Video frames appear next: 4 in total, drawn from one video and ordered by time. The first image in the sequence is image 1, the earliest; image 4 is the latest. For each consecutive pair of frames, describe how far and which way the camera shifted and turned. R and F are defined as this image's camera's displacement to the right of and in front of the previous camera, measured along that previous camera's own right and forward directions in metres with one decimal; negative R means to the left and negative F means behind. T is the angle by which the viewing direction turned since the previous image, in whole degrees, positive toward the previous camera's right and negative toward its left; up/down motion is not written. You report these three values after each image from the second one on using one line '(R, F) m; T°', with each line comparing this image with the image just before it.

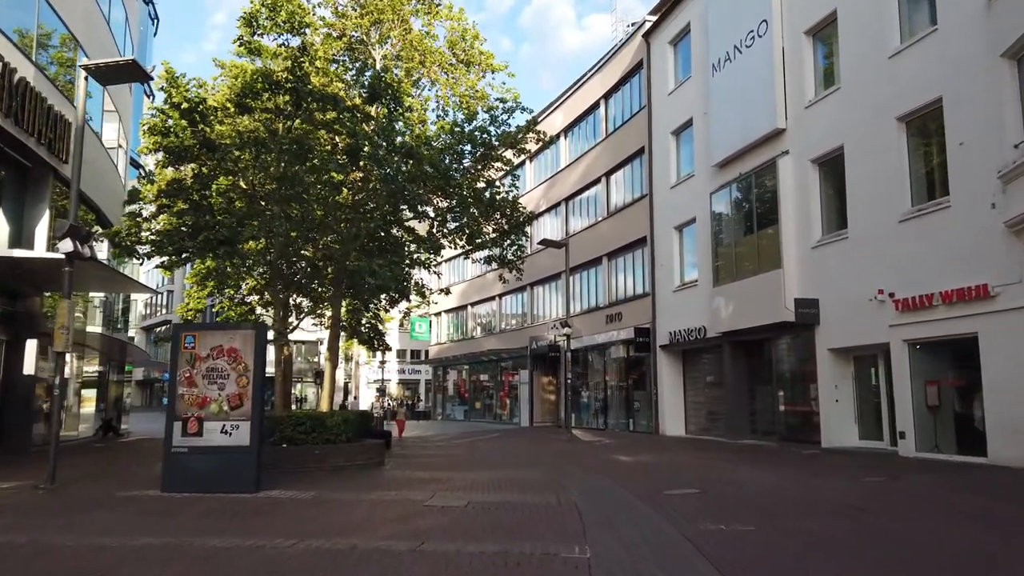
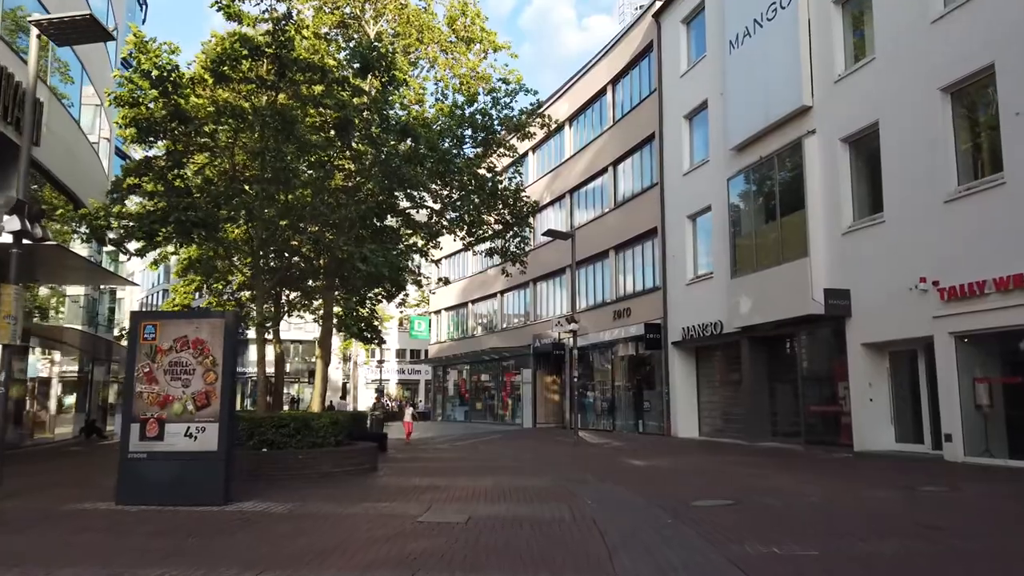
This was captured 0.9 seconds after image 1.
(-0.1, +1.5) m; 0°
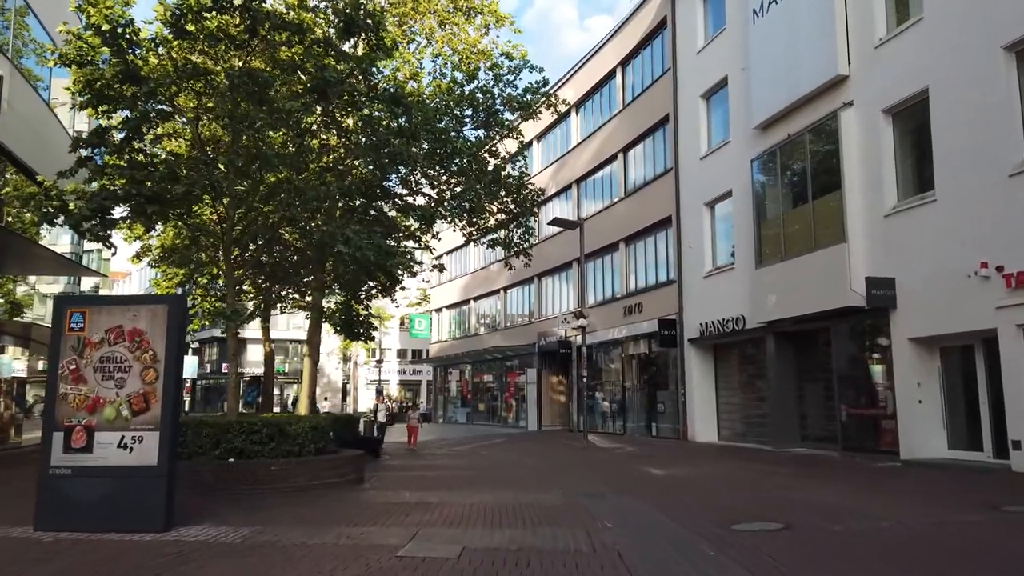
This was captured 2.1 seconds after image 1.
(0.0, +1.8) m; 0°
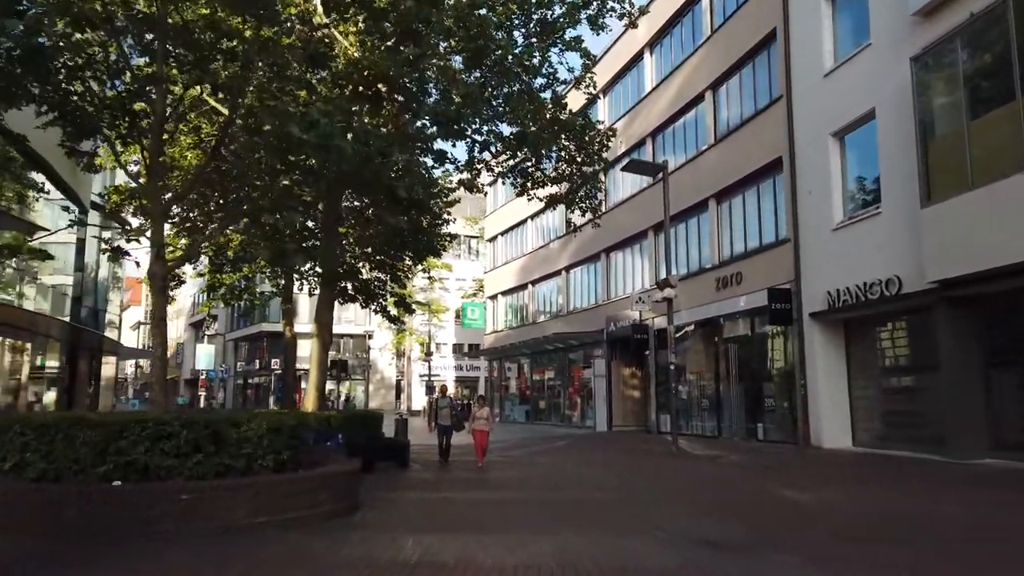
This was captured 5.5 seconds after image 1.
(-0.1, +5.0) m; -5°
